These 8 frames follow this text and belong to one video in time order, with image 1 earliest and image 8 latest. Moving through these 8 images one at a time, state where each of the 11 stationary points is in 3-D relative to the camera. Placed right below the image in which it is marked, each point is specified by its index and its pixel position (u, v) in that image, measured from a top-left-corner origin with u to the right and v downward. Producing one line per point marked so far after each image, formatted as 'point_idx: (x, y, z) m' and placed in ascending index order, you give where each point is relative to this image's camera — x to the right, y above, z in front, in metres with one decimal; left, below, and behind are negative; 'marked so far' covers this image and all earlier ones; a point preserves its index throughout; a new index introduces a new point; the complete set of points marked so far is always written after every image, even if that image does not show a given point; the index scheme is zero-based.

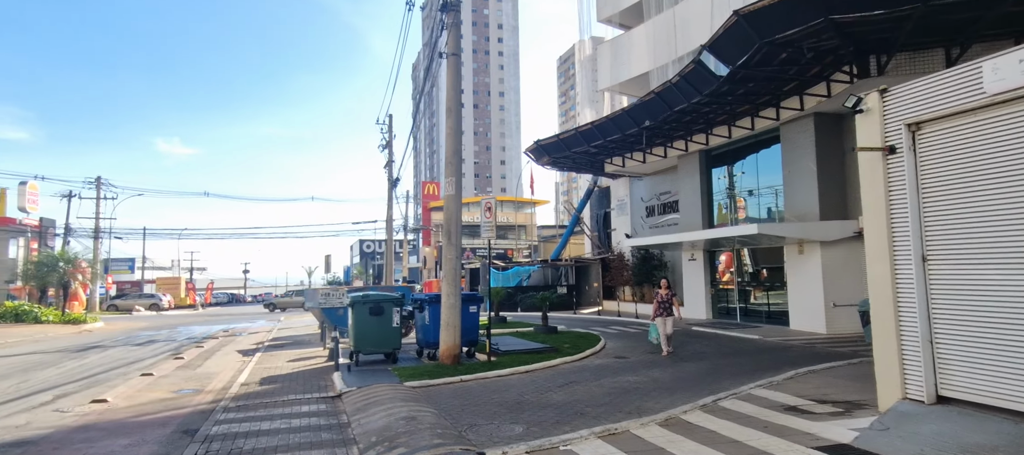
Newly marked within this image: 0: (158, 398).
0: (-5.6, -2.7, +9.5) m
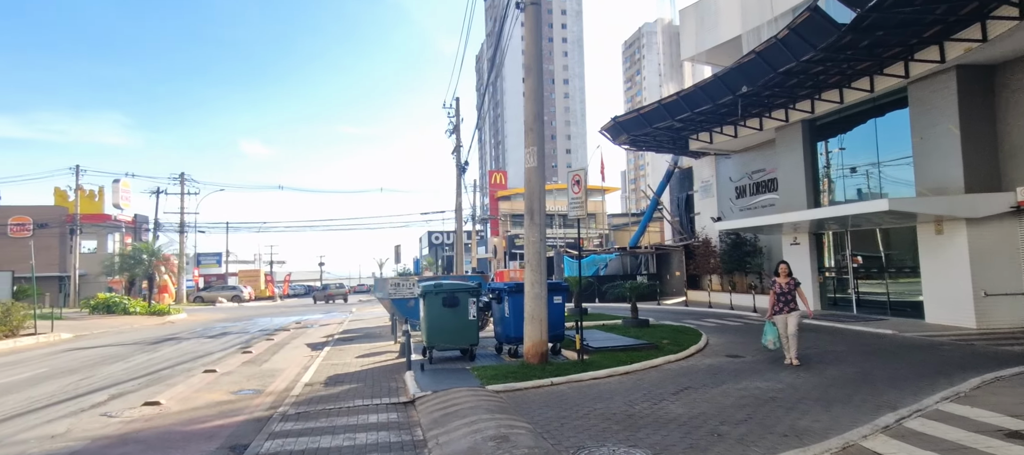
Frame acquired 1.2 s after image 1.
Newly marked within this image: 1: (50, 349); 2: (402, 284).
0: (-4.2, -2.5, +8.6) m
1: (-13.2, -3.5, +17.3) m
2: (-3.1, -1.6, +17.2) m
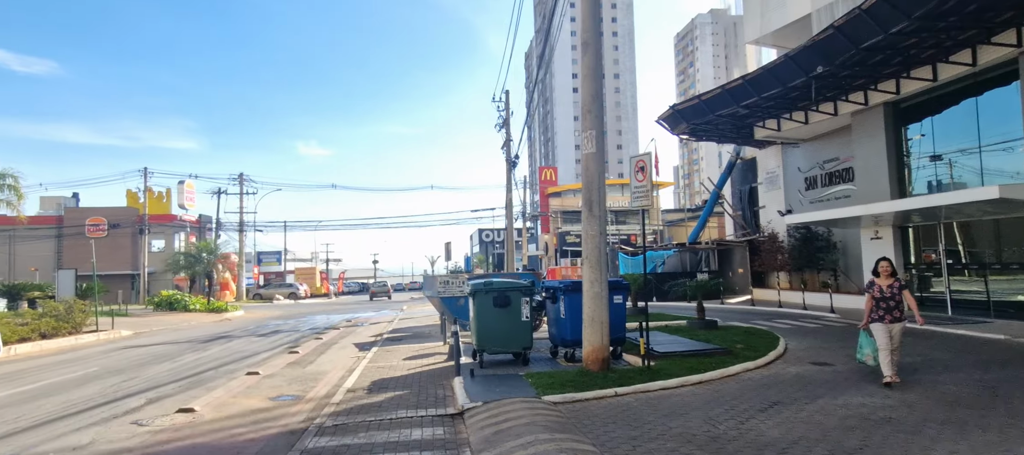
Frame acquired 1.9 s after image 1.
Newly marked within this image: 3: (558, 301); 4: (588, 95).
0: (-3.5, -2.4, +8.0) m
1: (-11.7, -3.4, +17.5) m
2: (-1.6, -1.5, +16.5) m
3: (+0.9, -1.4, +11.2) m
4: (+1.2, +2.0, +9.2) m
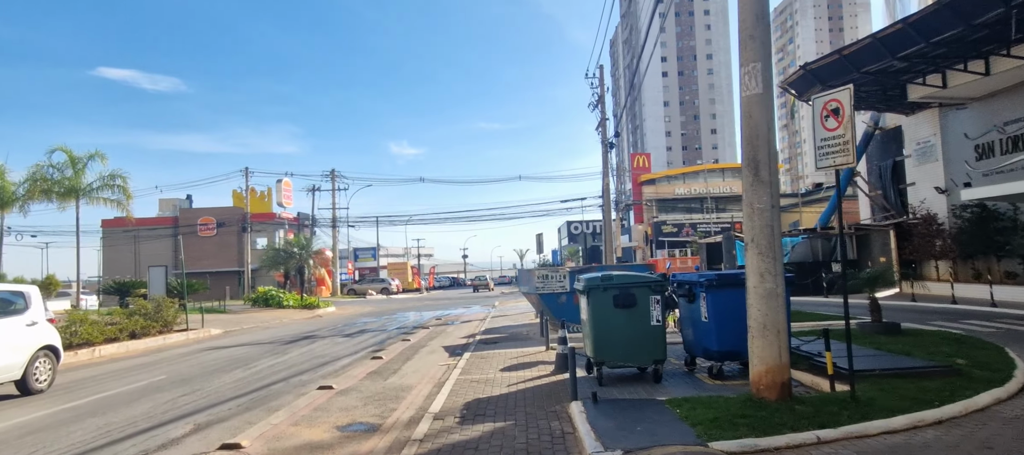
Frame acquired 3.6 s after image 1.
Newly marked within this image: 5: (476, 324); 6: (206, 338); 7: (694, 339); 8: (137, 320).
0: (-2.0, -2.2, +6.2) m
1: (-8.8, -3.3, +16.7) m
2: (+1.0, -1.2, +14.3) m
3: (+2.7, -1.0, +8.6) m
4: (+2.6, +2.3, +6.7) m
5: (-1.2, -3.2, +19.6) m
6: (-9.4, -3.4, +18.4) m
7: (+2.6, -1.6, +8.8) m
8: (-10.6, -2.6, +17.0) m
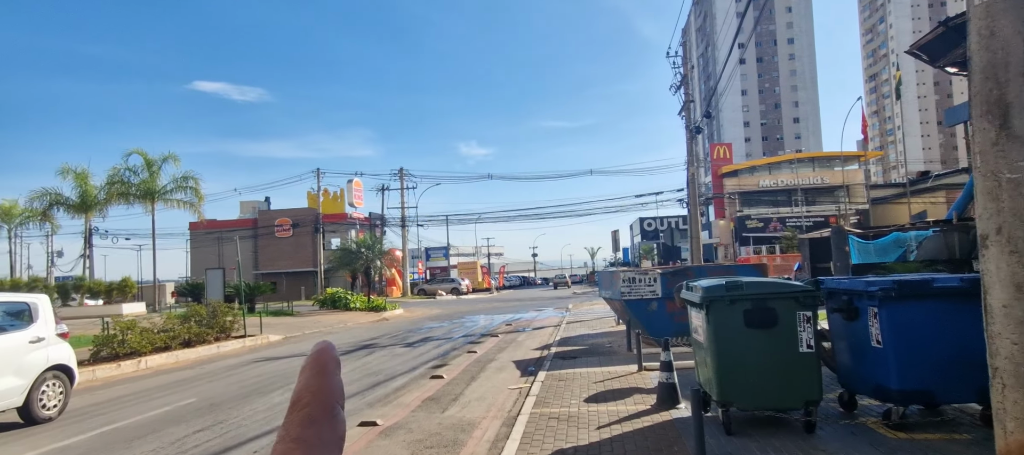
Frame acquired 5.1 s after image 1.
0: (-1.3, -2.2, +4.3) m
1: (-6.8, -3.3, +15.5) m
2: (+2.6, -1.1, +12.0) m
3: (+3.6, -0.9, +6.2) m
4: (+3.3, +2.4, +4.2) m
5: (+1.1, -3.0, +17.5) m
6: (-7.2, -3.4, +17.3) m
7: (+3.6, -1.5, +6.3) m
8: (-8.6, -2.6, +16.0) m
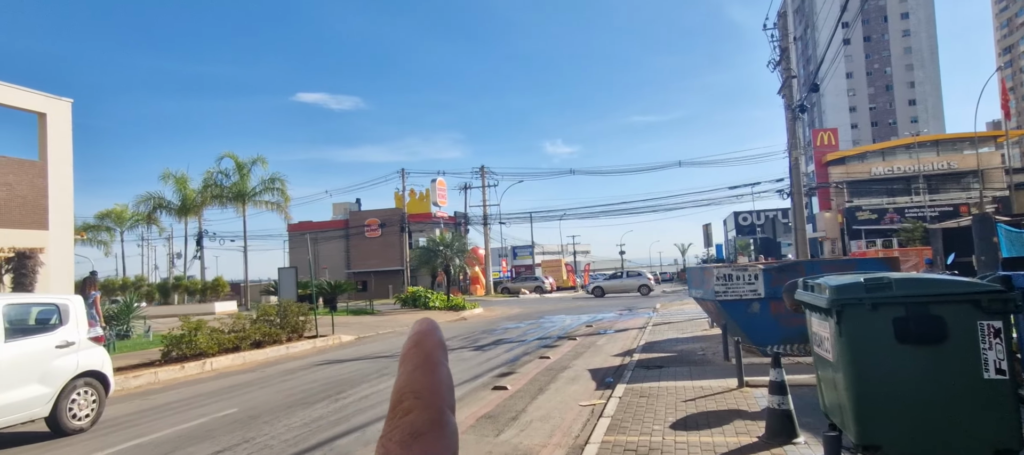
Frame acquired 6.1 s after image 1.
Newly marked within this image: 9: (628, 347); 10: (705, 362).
0: (-1.1, -2.0, +3.1) m
1: (-4.9, -3.2, +15.0) m
2: (+3.9, -0.8, +10.2) m
3: (+4.1, -0.7, +4.3) m
4: (+3.4, +2.6, +2.4) m
5: (+3.2, -2.8, +15.9) m
6: (-5.0, -3.4, +16.8) m
7: (+4.1, -1.3, +4.4) m
8: (-6.6, -2.6, +15.7) m
9: (+2.7, -2.7, +13.9) m
10: (+3.4, -2.4, +10.7) m
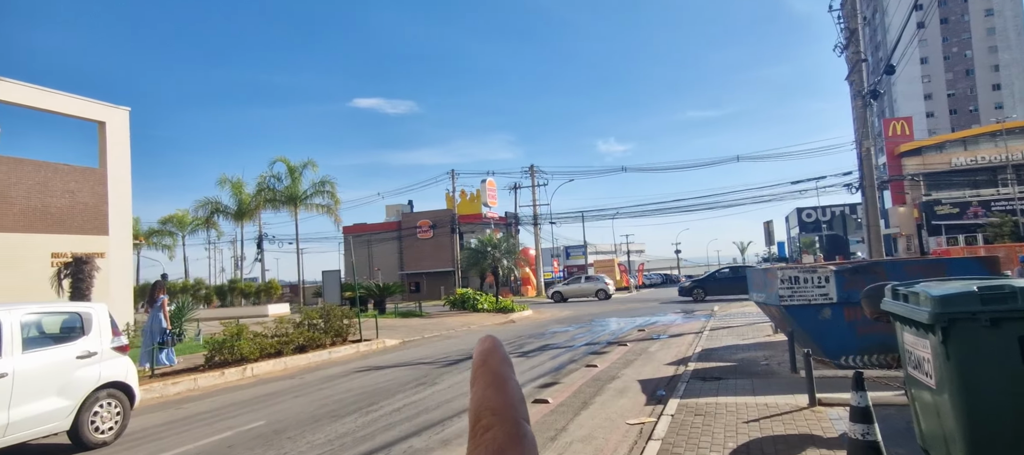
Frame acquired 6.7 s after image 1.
0: (-1.0, -2.1, +2.5) m
1: (-3.8, -3.3, +14.7) m
2: (+4.5, -0.8, +9.1) m
3: (+4.2, -0.7, +3.2) m
4: (+3.3, +2.7, +1.4) m
5: (+4.4, -2.8, +14.8) m
6: (-3.7, -3.4, +16.5) m
7: (+4.2, -1.3, +3.4) m
8: (-5.4, -2.7, +15.6) m
9: (+3.7, -2.7, +13.0) m
10: (+4.1, -2.3, +9.7) m
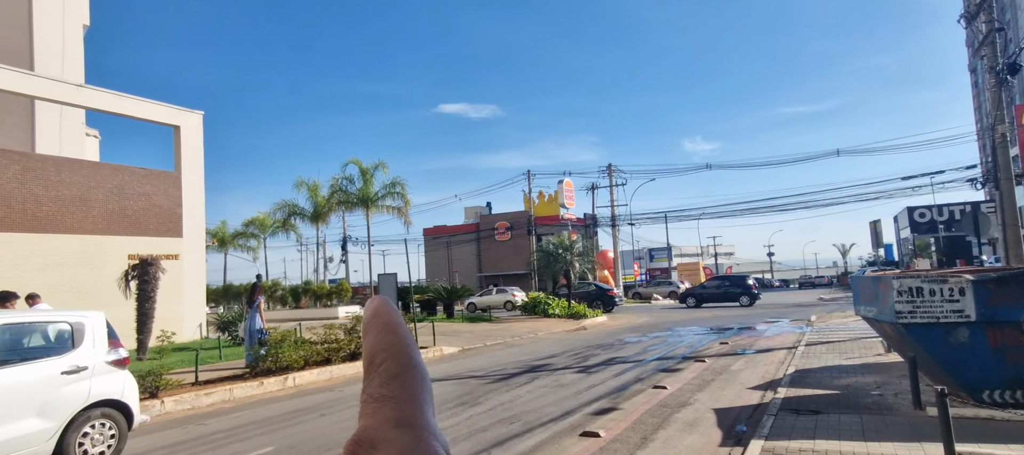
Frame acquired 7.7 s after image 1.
0: (-1.3, -2.0, +1.3) m
1: (-2.4, -3.3, +13.8) m
2: (+5.0, -0.8, +7.1) m
3: (+3.9, -0.6, +1.3) m
4: (+2.8, +2.7, -0.4) m
5: (+5.7, -2.8, +12.8) m
6: (-2.1, -3.4, +15.6) m
7: (+3.9, -1.2, +1.5) m
8: (-3.9, -2.7, +14.8) m
9: (+4.8, -2.7, +11.0) m
10: (+4.8, -2.3, +7.7) m
